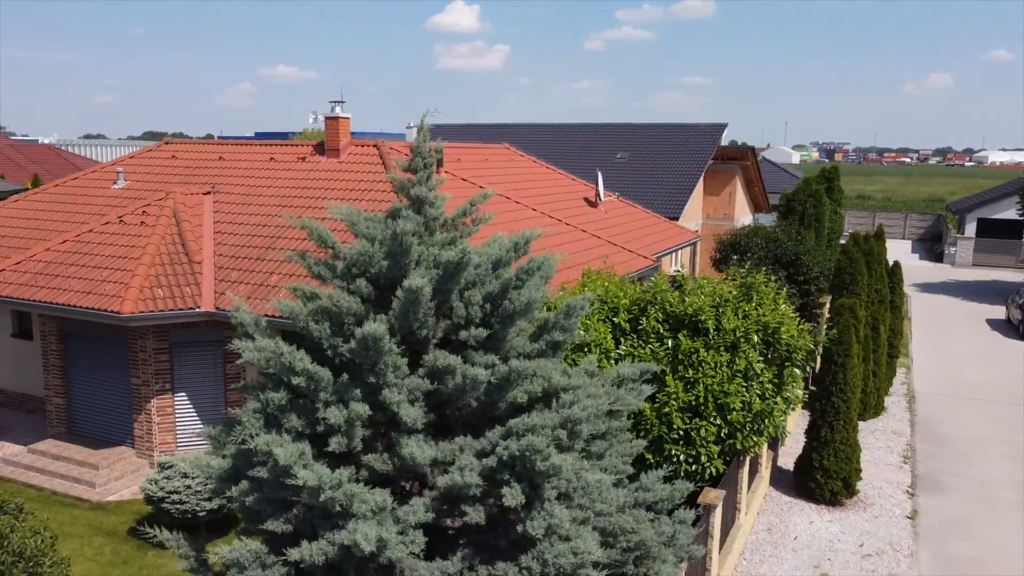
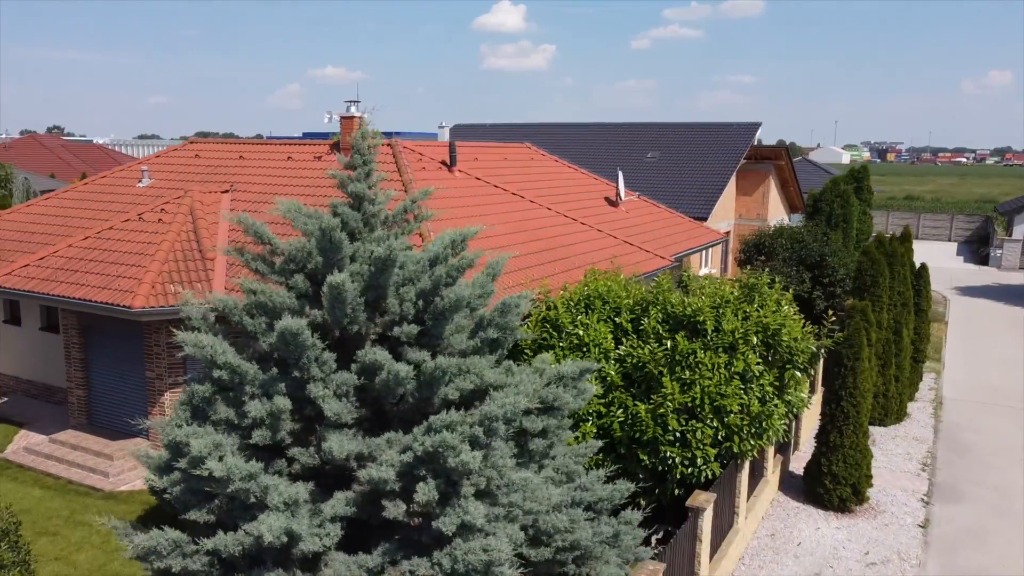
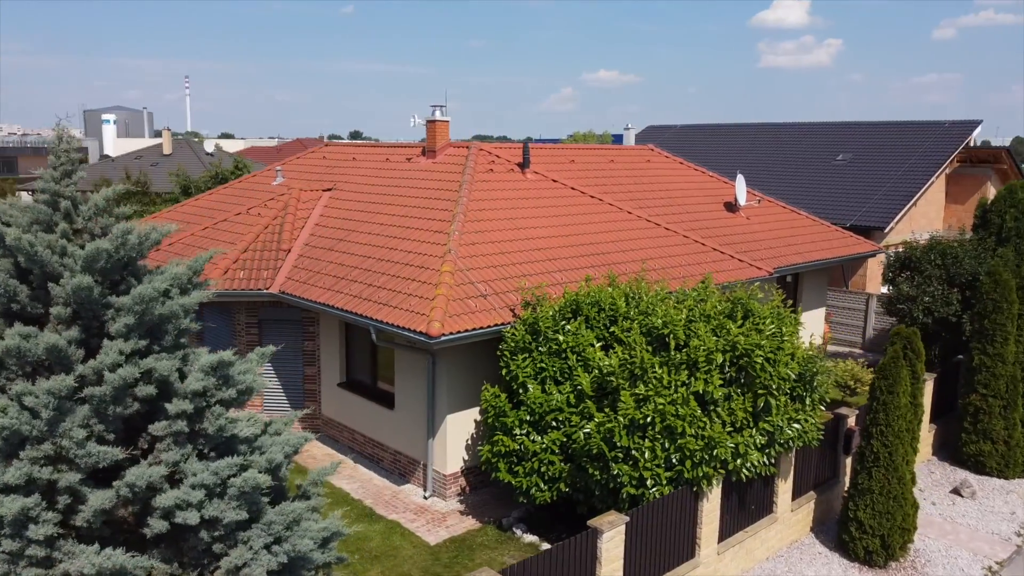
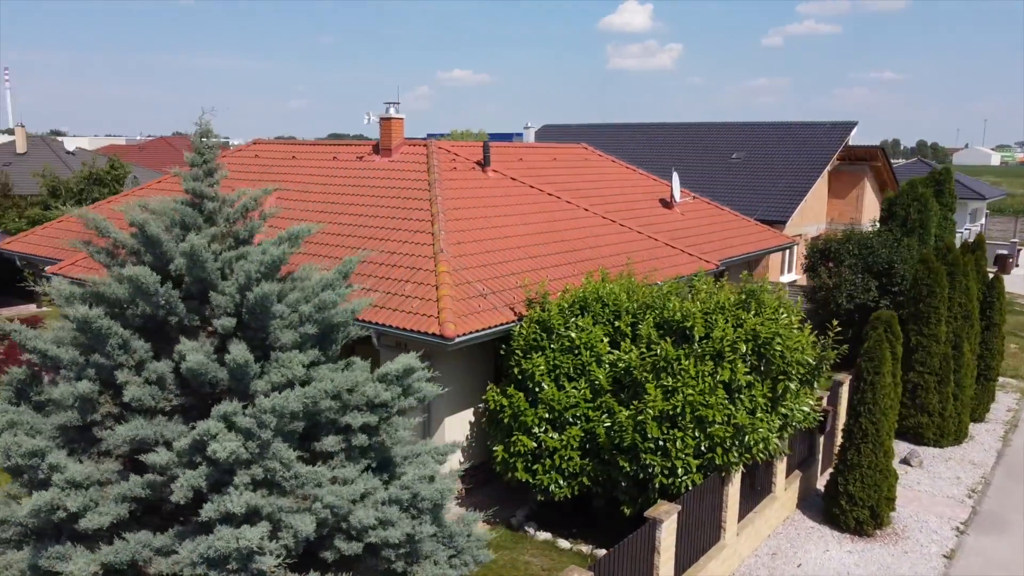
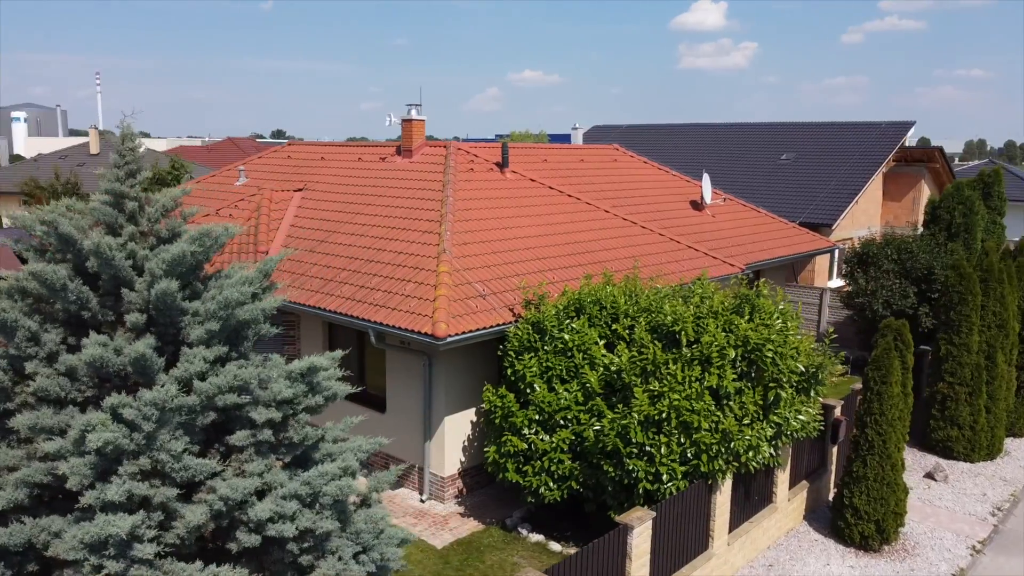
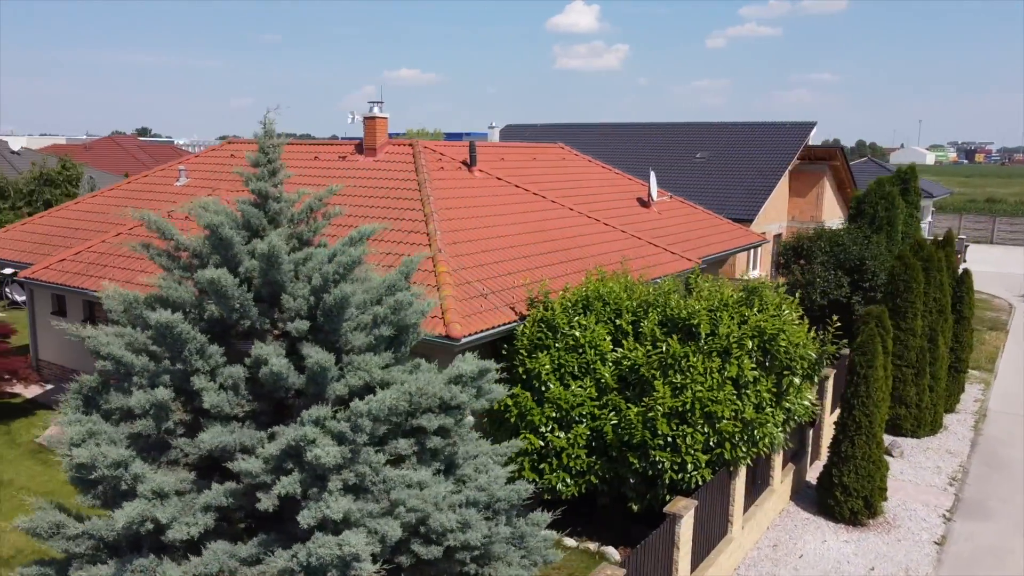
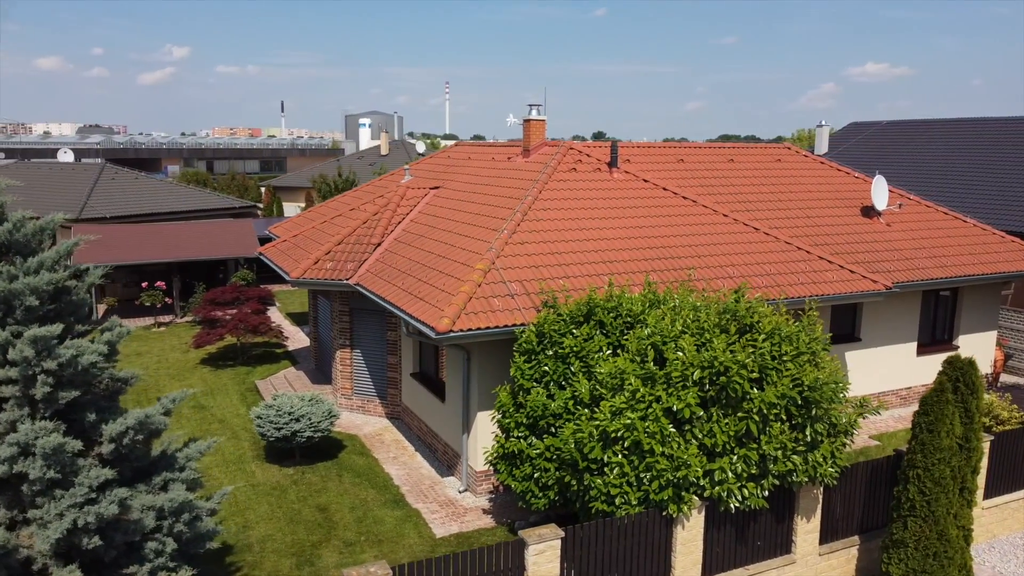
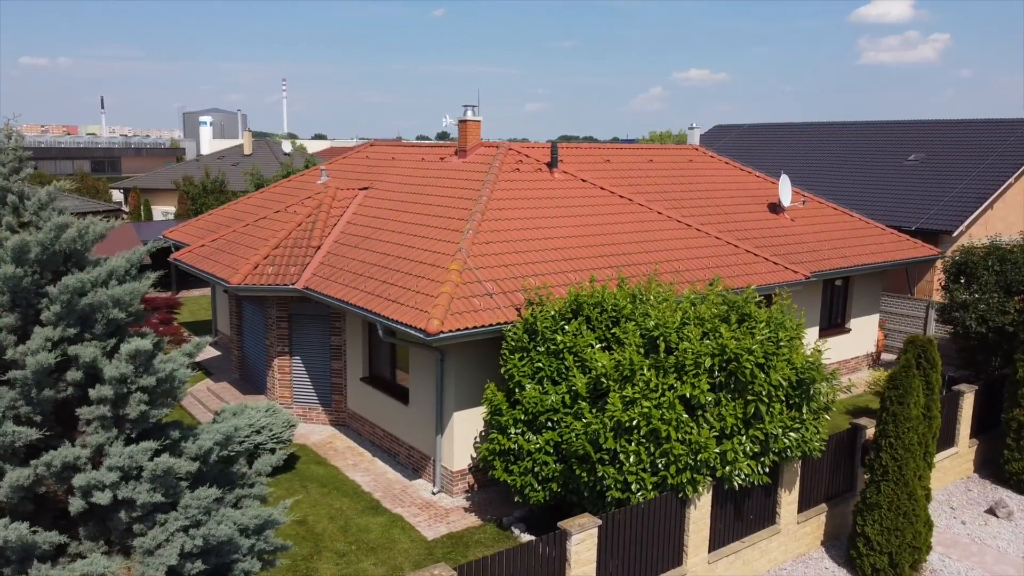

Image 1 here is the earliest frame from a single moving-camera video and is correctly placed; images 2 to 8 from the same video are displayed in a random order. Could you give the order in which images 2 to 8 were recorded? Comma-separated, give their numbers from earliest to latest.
2, 6, 4, 5, 3, 8, 7
